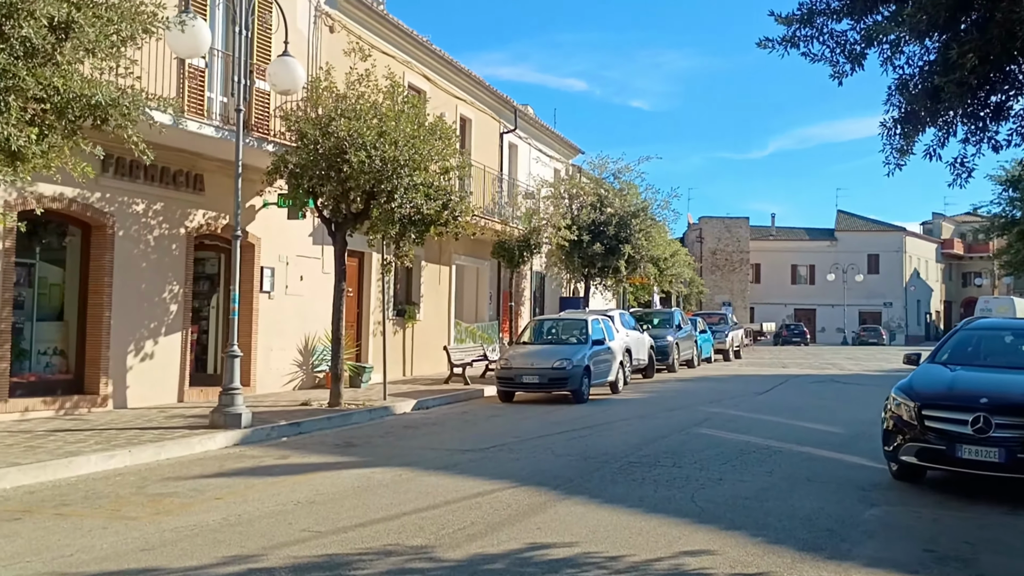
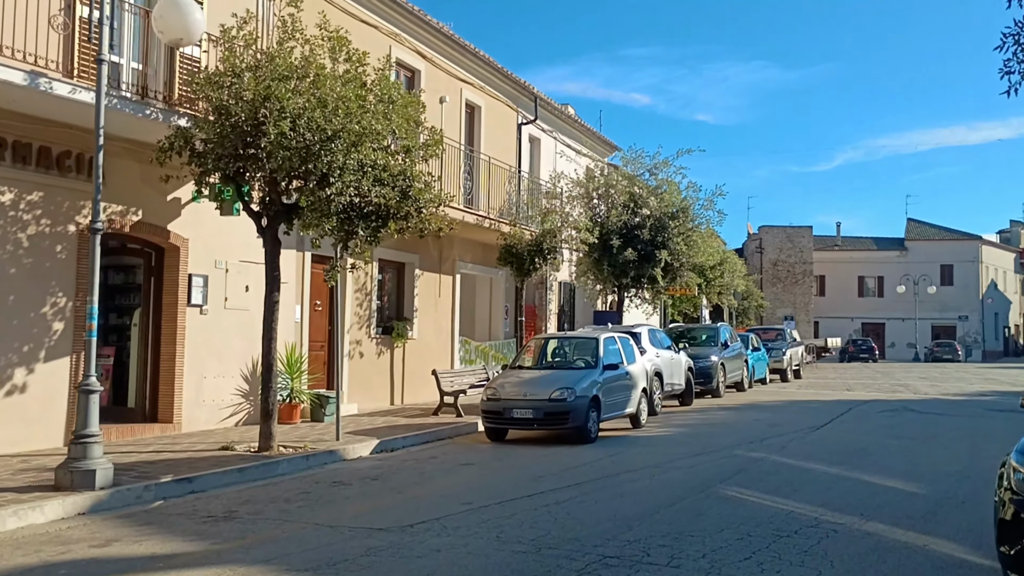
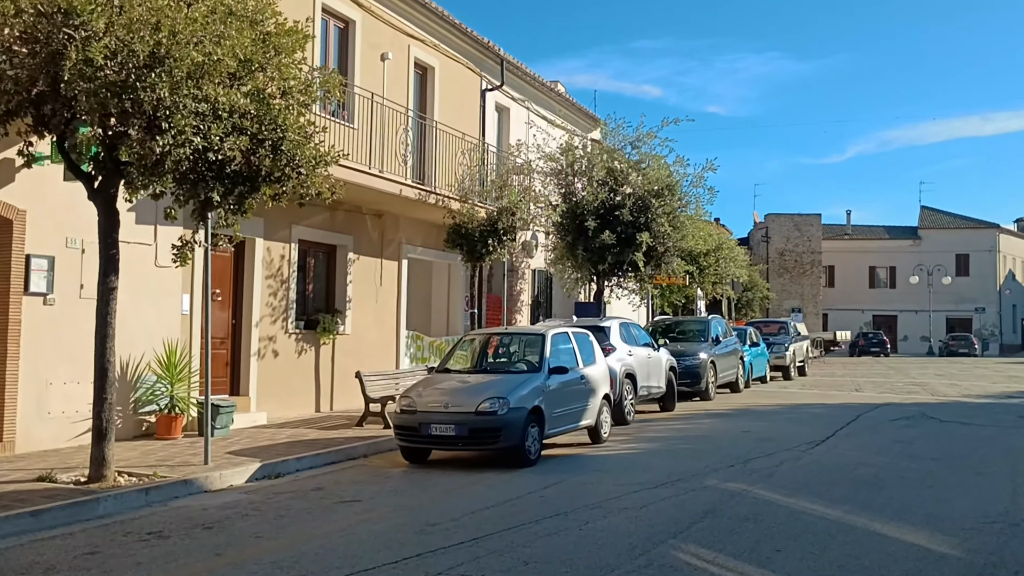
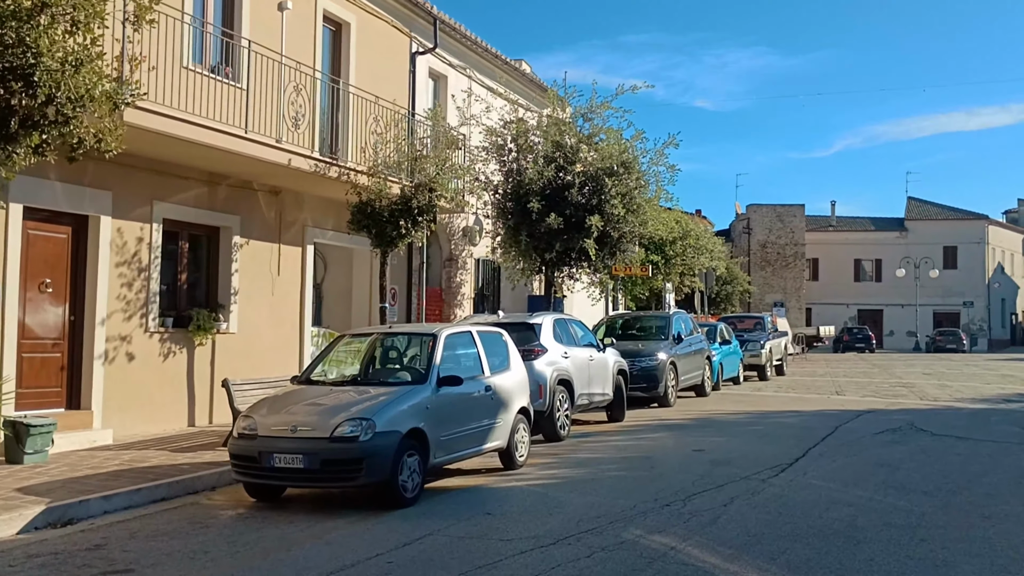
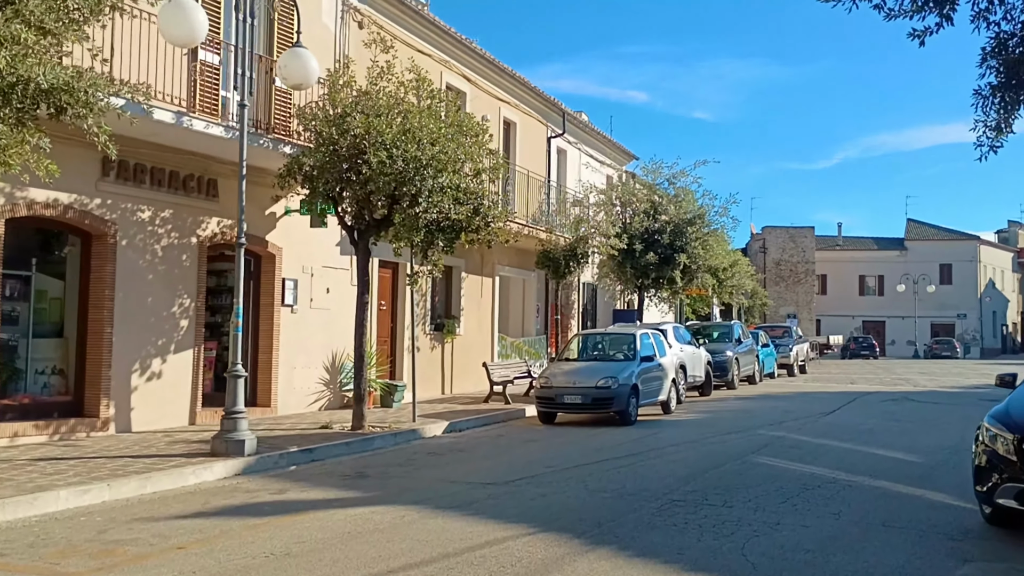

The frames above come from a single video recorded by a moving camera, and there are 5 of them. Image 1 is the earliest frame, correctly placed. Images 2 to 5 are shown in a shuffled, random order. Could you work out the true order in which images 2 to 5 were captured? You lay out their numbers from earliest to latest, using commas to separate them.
5, 2, 3, 4
